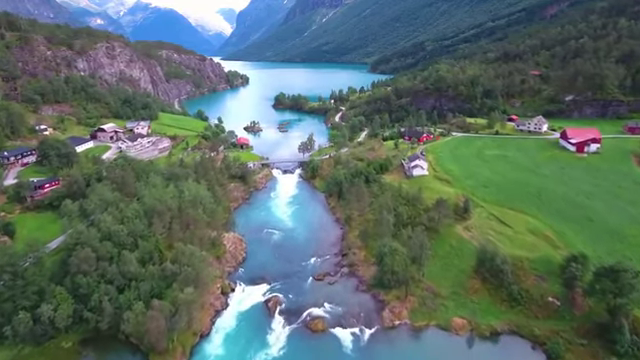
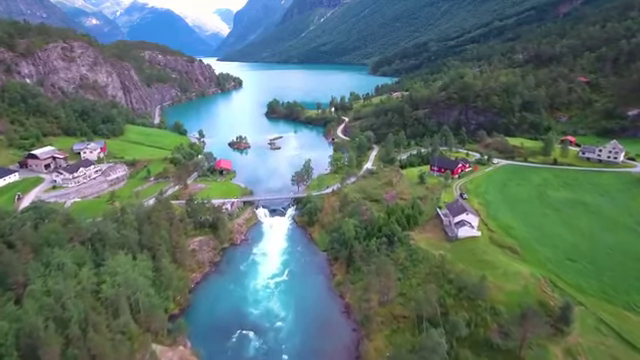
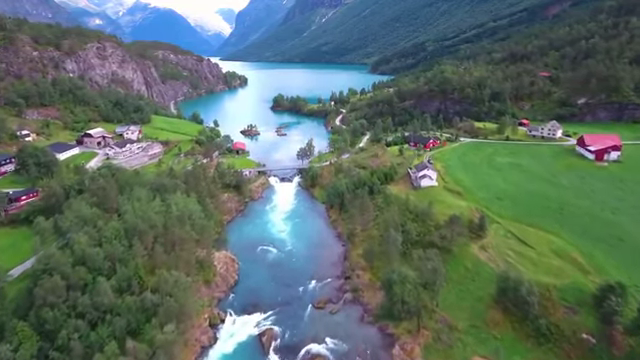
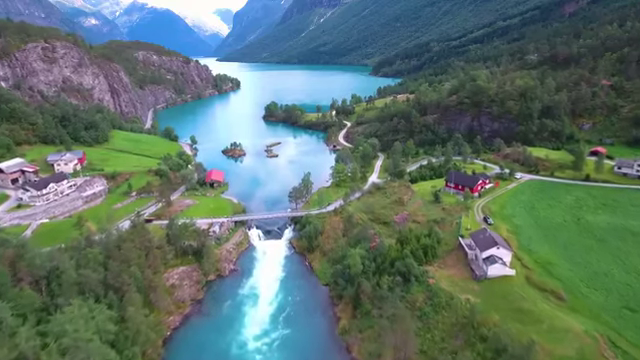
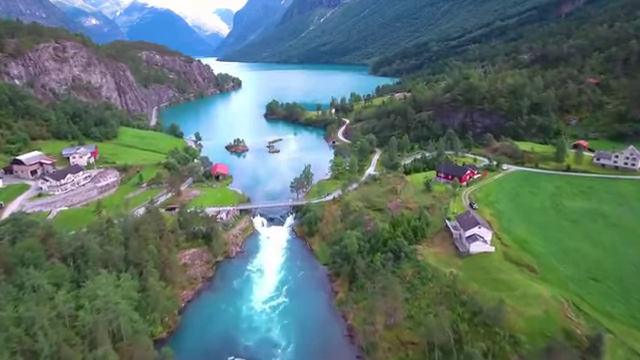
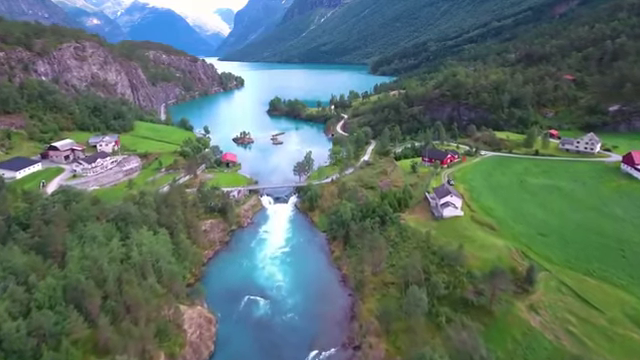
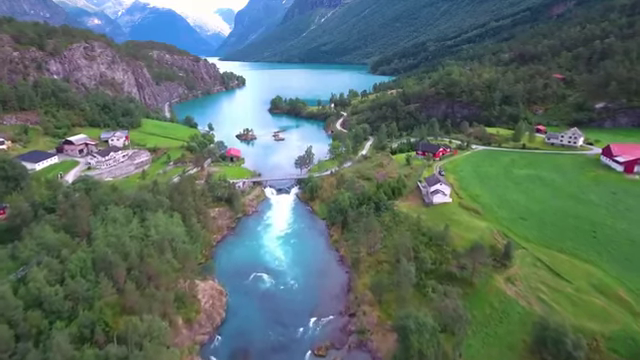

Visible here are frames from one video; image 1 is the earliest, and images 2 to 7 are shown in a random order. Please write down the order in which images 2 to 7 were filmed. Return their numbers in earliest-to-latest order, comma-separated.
3, 7, 6, 2, 5, 4
